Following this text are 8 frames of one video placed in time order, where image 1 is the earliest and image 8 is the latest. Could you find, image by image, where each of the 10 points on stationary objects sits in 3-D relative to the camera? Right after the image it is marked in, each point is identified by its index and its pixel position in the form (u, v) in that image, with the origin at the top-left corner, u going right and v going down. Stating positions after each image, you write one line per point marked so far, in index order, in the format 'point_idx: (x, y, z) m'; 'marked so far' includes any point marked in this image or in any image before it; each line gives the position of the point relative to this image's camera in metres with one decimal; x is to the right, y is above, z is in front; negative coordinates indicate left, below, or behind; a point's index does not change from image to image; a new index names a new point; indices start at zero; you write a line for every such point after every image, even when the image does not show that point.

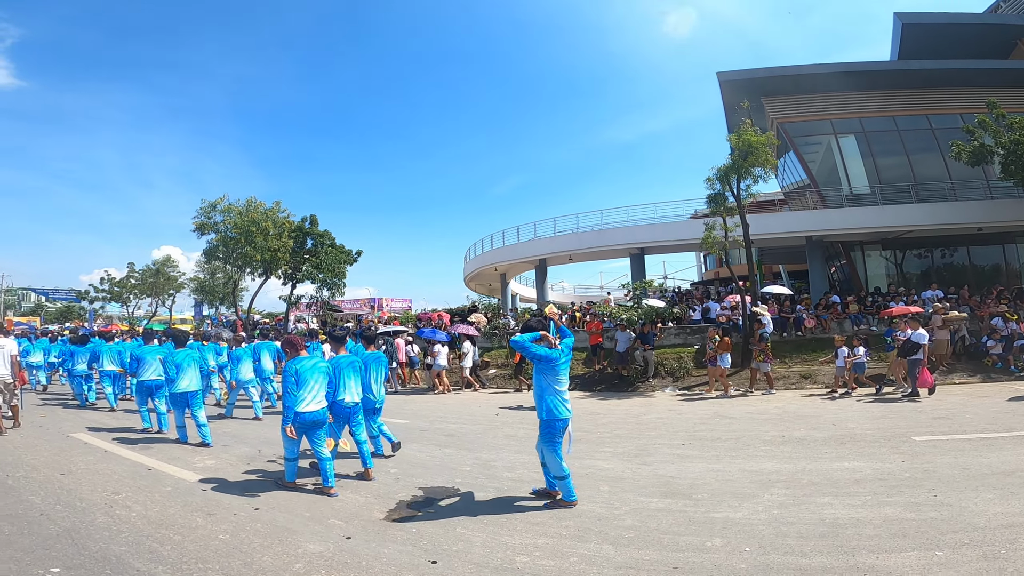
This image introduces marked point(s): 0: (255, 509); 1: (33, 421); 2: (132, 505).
0: (-2.7, -2.3, +5.5) m
1: (-7.8, -2.2, +8.7) m
2: (-3.6, -2.1, +5.0) m
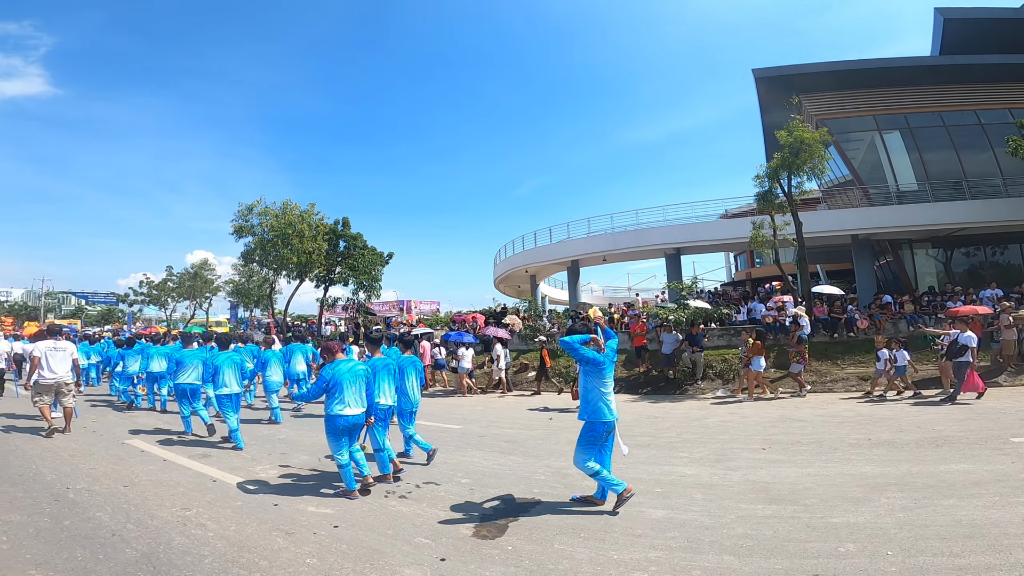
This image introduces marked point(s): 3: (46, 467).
0: (-1.6, -2.2, +4.9) m
1: (-6.7, -2.1, +8.3) m
2: (-2.6, -2.0, +4.5) m
3: (-4.9, -1.9, +5.5) m
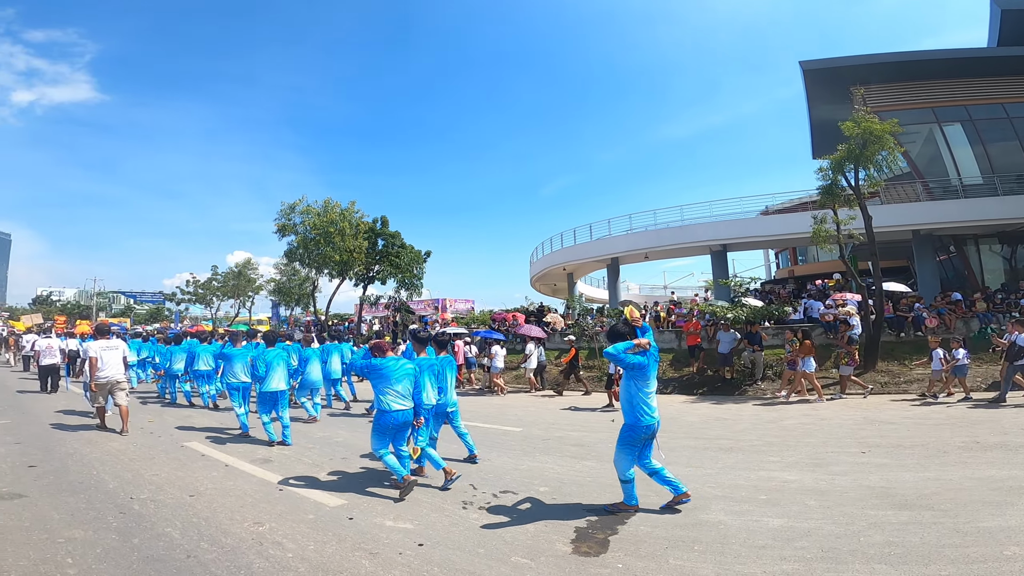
0: (-0.8, -2.1, +4.4) m
1: (-5.6, -2.1, +8.0) m
2: (-1.7, -1.9, +4.0) m
3: (-3.9, -1.8, +5.2) m
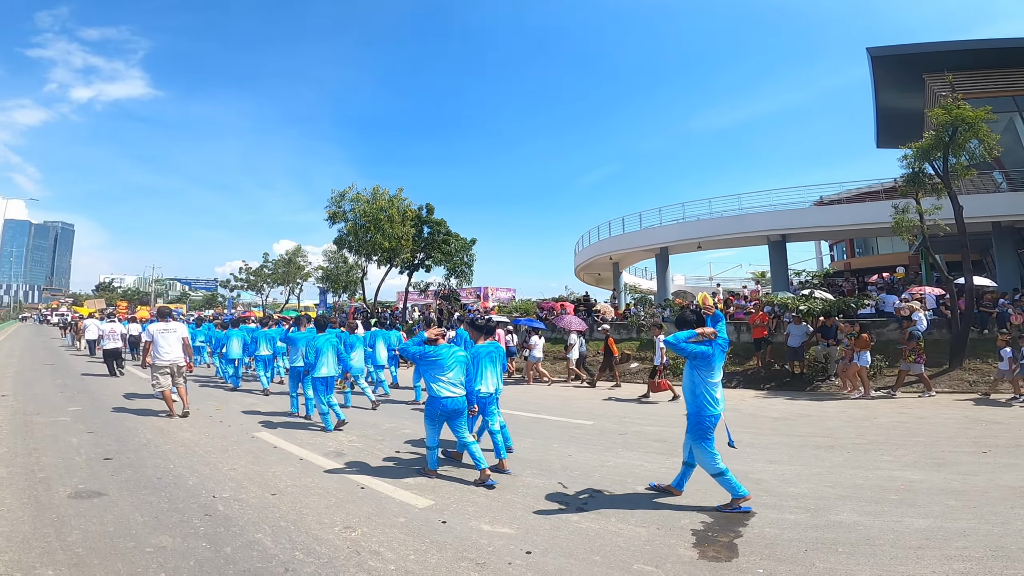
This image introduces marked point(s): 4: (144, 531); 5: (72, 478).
0: (+0.1, -2.0, +3.9) m
1: (-4.5, -1.8, +7.8) m
2: (-0.9, -1.8, +3.6) m
3: (-3.0, -1.6, +4.9) m
4: (-2.3, -1.5, +3.3) m
5: (-3.5, -1.5, +4.2) m
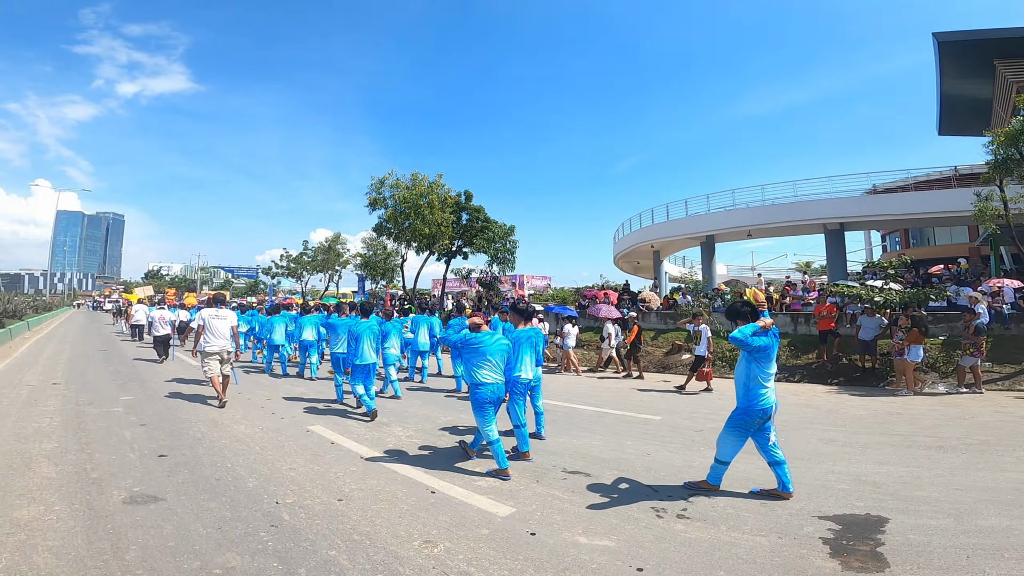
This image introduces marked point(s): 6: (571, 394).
0: (+0.8, -1.9, +3.3) m
1: (-3.6, -1.6, +7.5) m
2: (-0.2, -1.7, +3.1) m
3: (-2.3, -1.5, +4.5) m
4: (-1.7, -1.4, +2.9) m
5: (-2.8, -1.4, +3.8) m
6: (+1.2, -2.0, +10.4) m
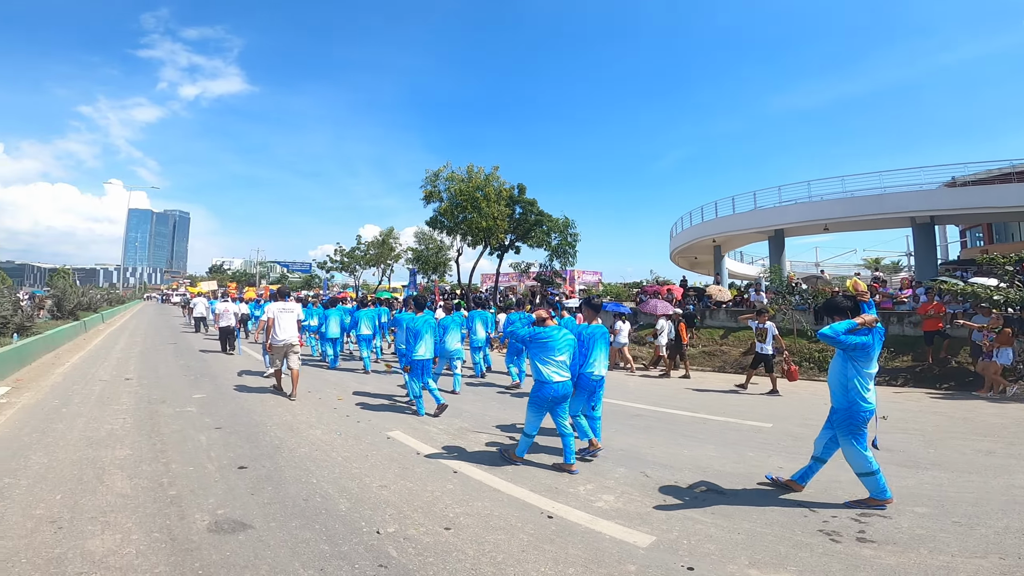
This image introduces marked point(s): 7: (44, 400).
0: (+1.6, -1.8, +2.5) m
1: (-2.4, -1.5, +7.1) m
2: (+0.6, -1.6, +2.4) m
3: (-1.4, -1.4, +3.9) m
4: (-0.9, -1.4, +2.3) m
5: (-1.9, -1.3, +3.3) m
6: (+2.6, -1.9, +9.6) m
7: (-5.7, -1.4, +6.4) m
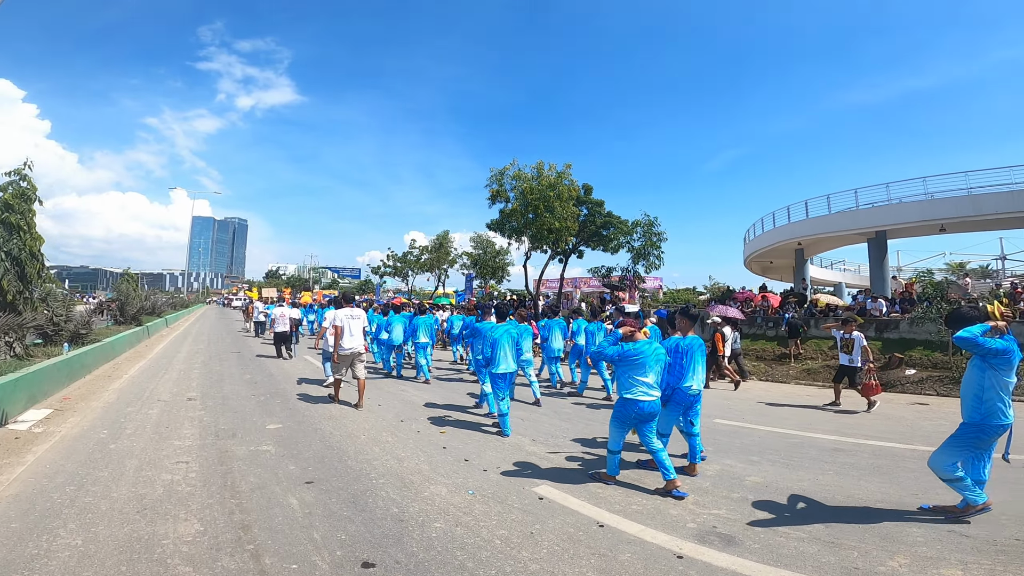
0: (+2.8, -1.8, +0.7) m
1: (-0.8, -1.6, +5.6) m
2: (+1.8, -1.6, +0.7) m
3: (0.0, -1.4, +2.4) m
4: (+0.3, -1.4, +0.8) m
5: (-0.6, -1.3, +1.8) m
6: (+4.3, -2.0, +7.7) m
7: (-4.1, -1.4, +5.2) m
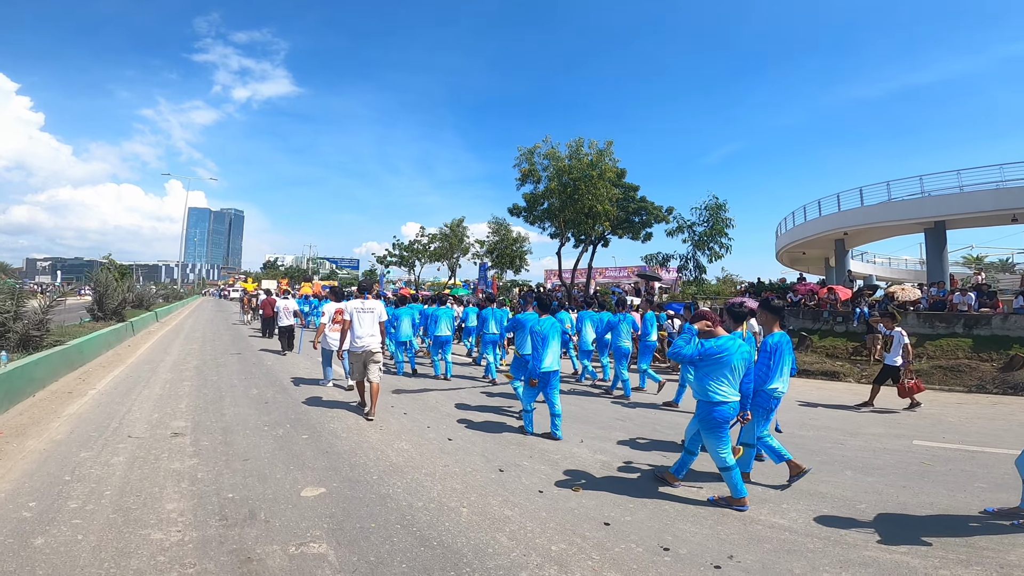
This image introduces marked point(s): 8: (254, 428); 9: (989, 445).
0: (+4.1, -1.8, -1.3) m
1: (+0.4, -1.4, +3.5) m
2: (+3.0, -1.5, -1.4) m
3: (+1.2, -1.3, +0.3) m
4: (+1.6, -1.3, -1.3) m
5: (+0.6, -1.2, -0.3) m
6: (+5.6, -1.9, +5.6) m
7: (-2.9, -1.2, +3.1) m
8: (-2.4, -1.2, +4.9) m
9: (+5.0, -1.7, +5.5) m
